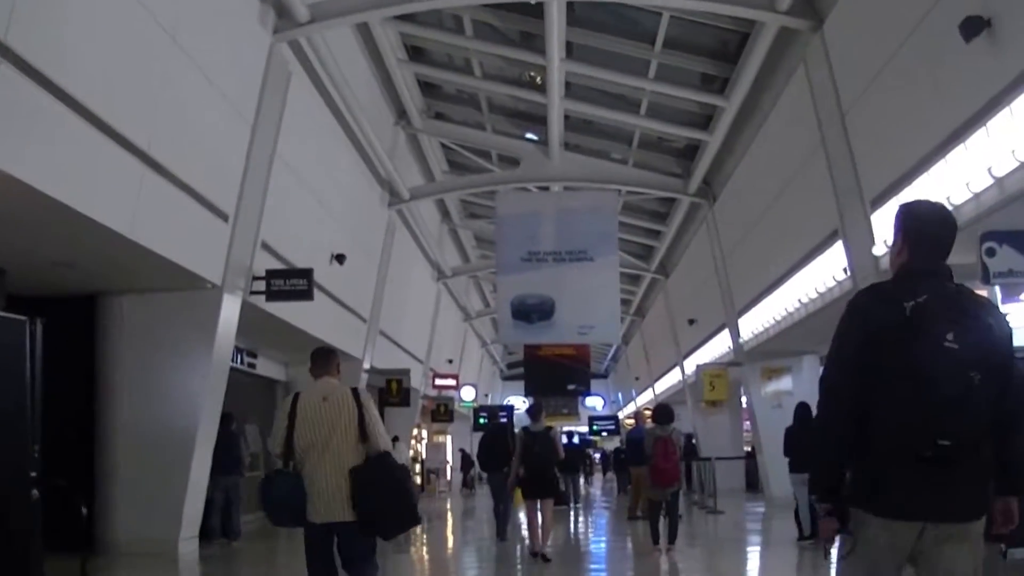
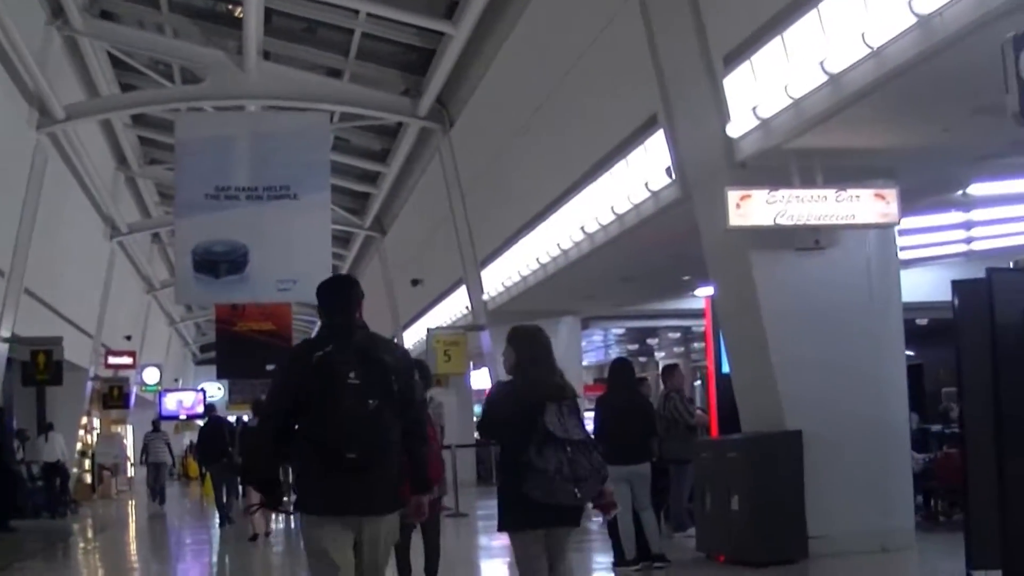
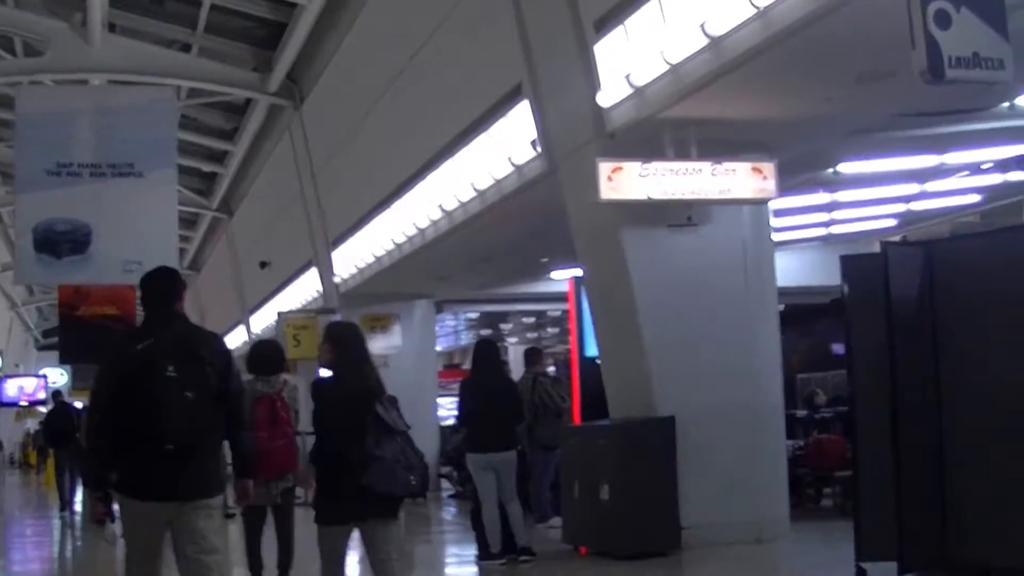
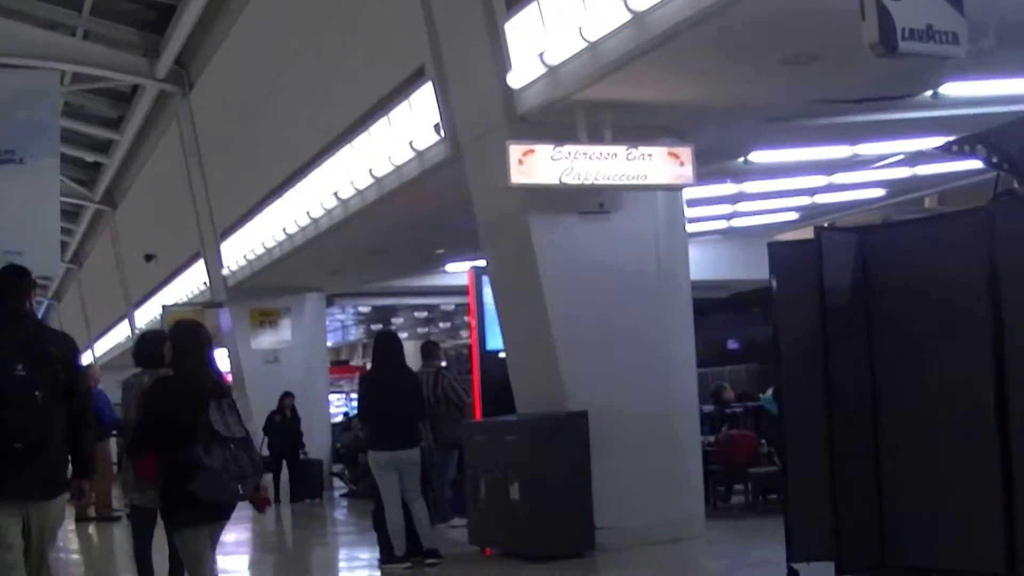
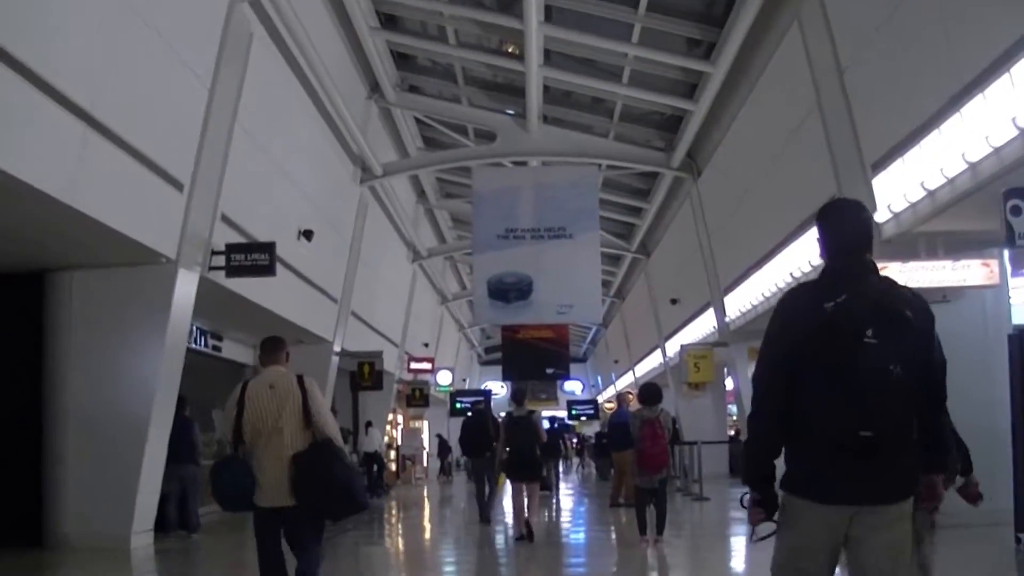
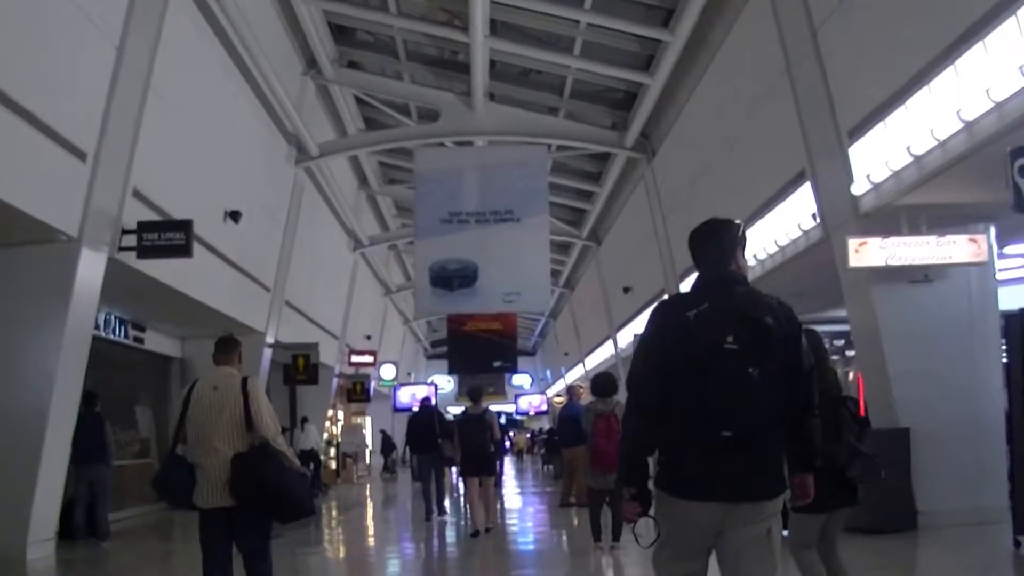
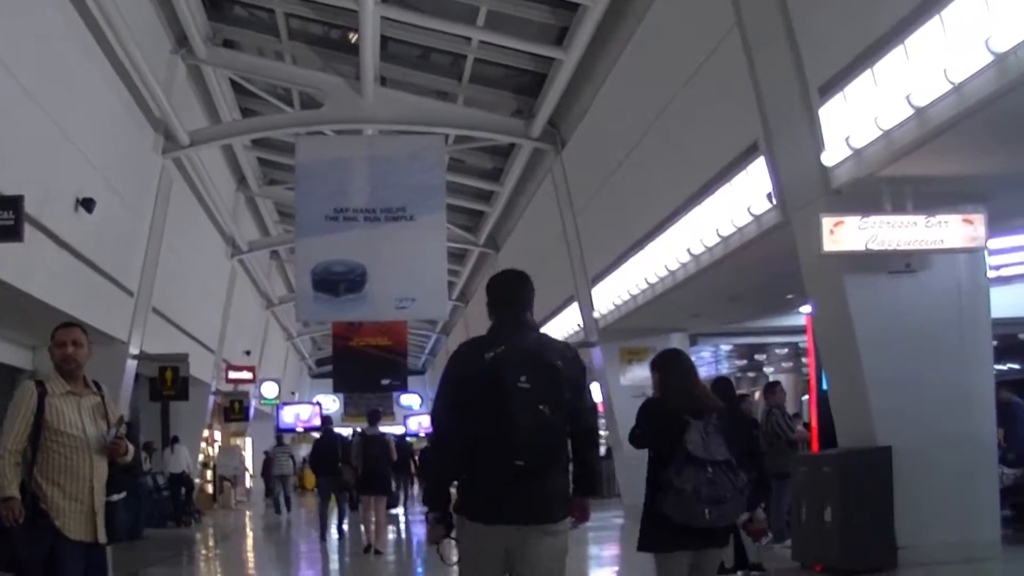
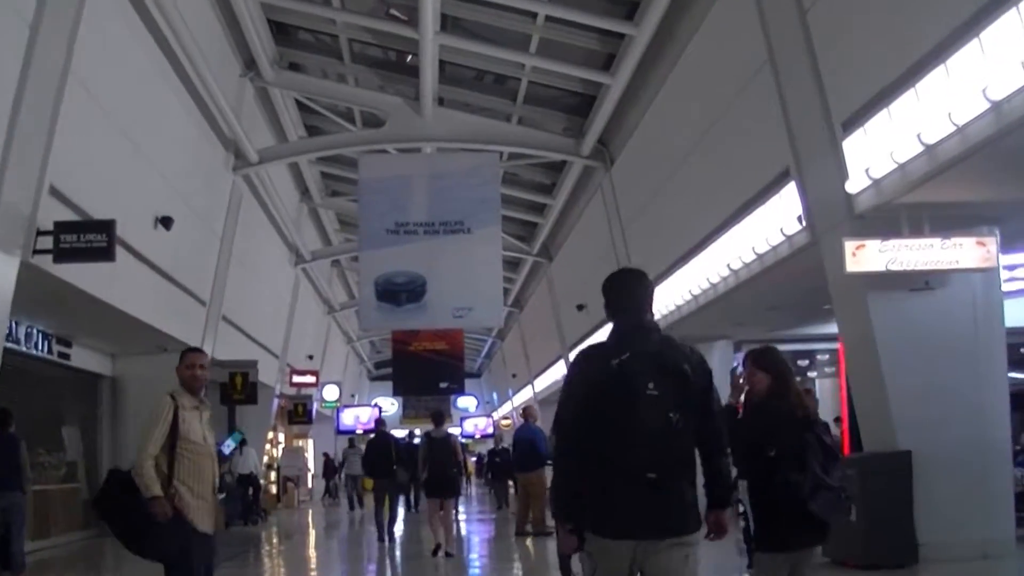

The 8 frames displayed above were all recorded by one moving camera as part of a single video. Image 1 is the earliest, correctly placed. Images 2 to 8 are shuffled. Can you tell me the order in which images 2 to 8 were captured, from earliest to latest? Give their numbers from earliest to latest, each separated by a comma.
5, 6, 8, 7, 2, 3, 4
